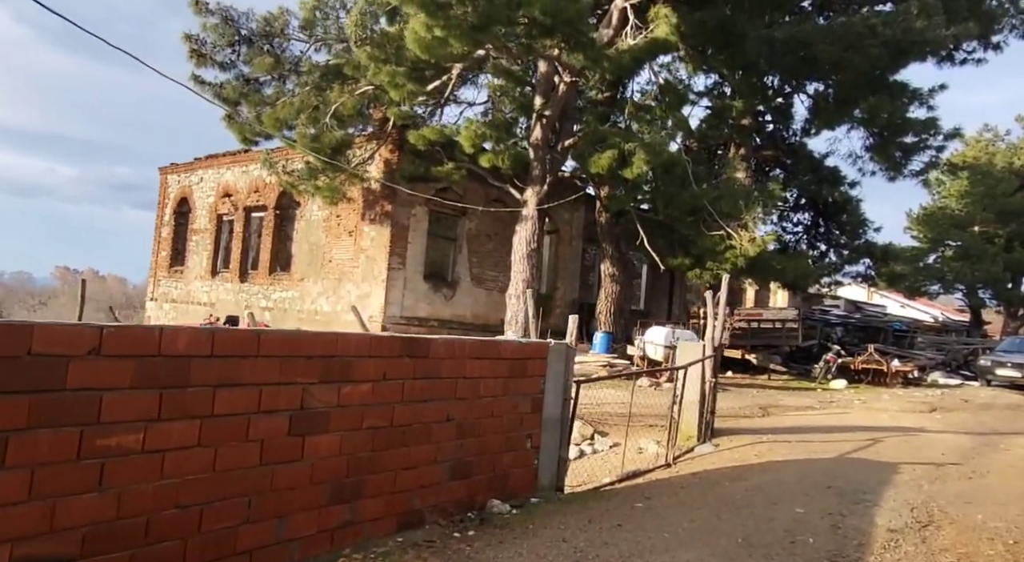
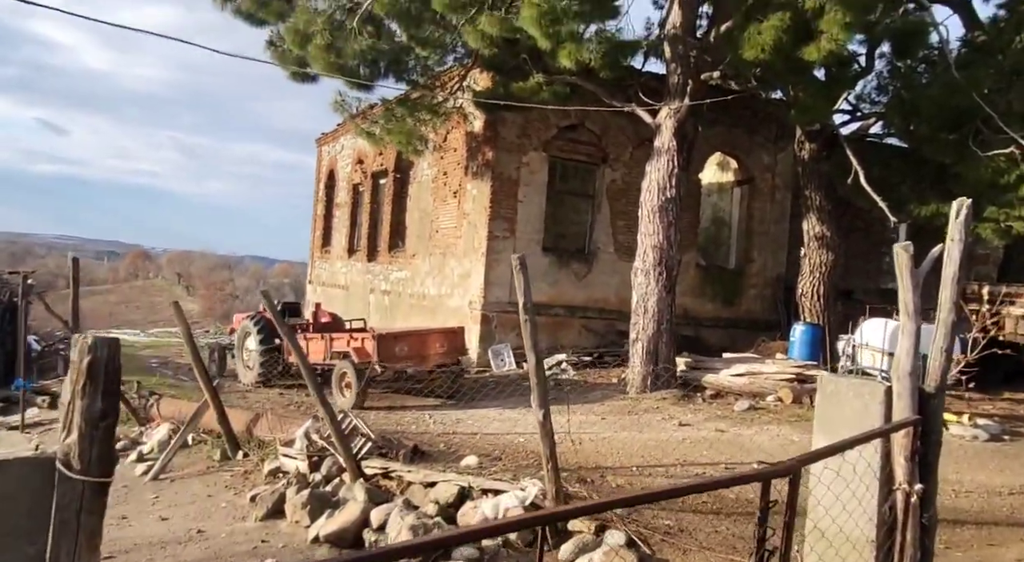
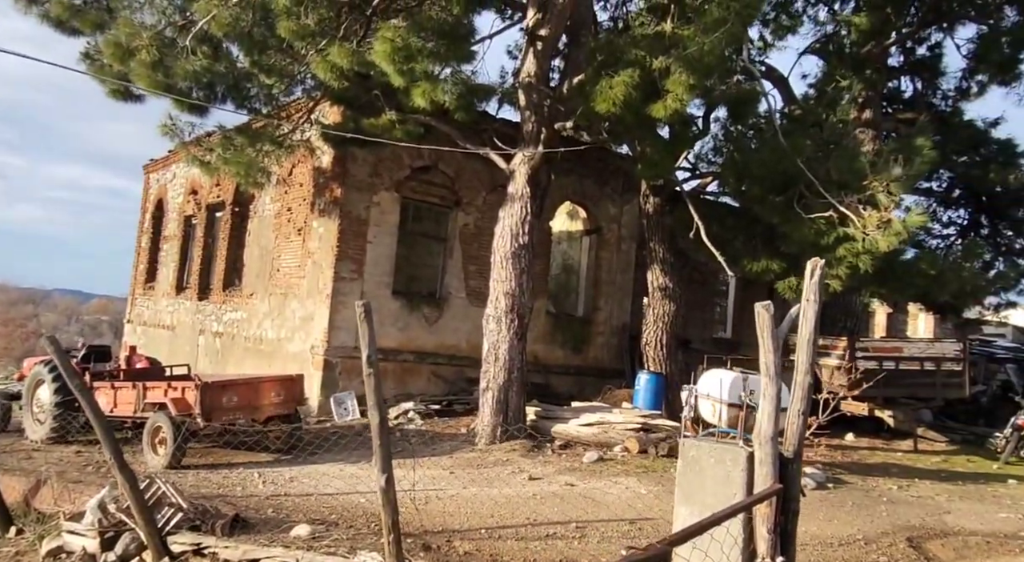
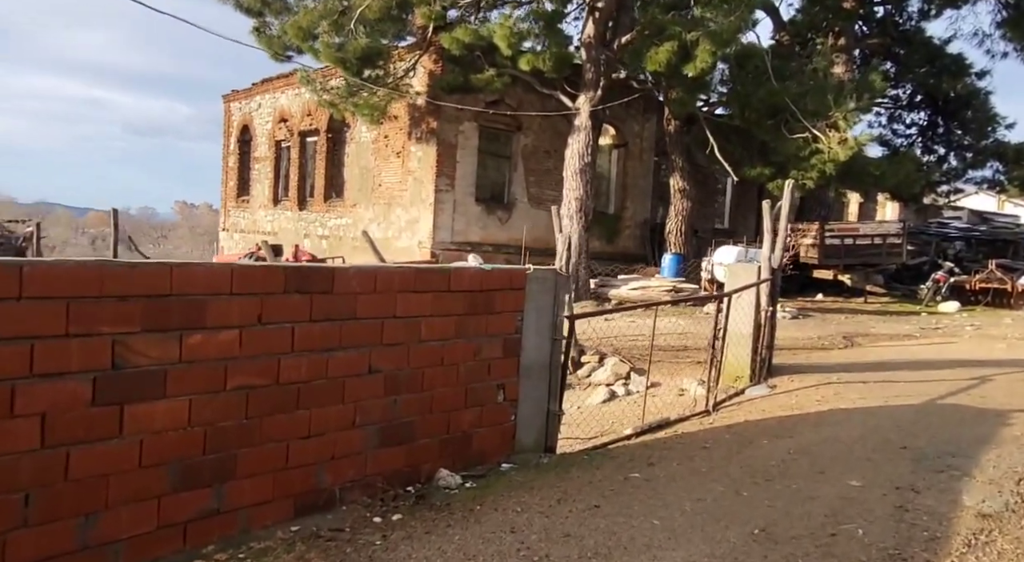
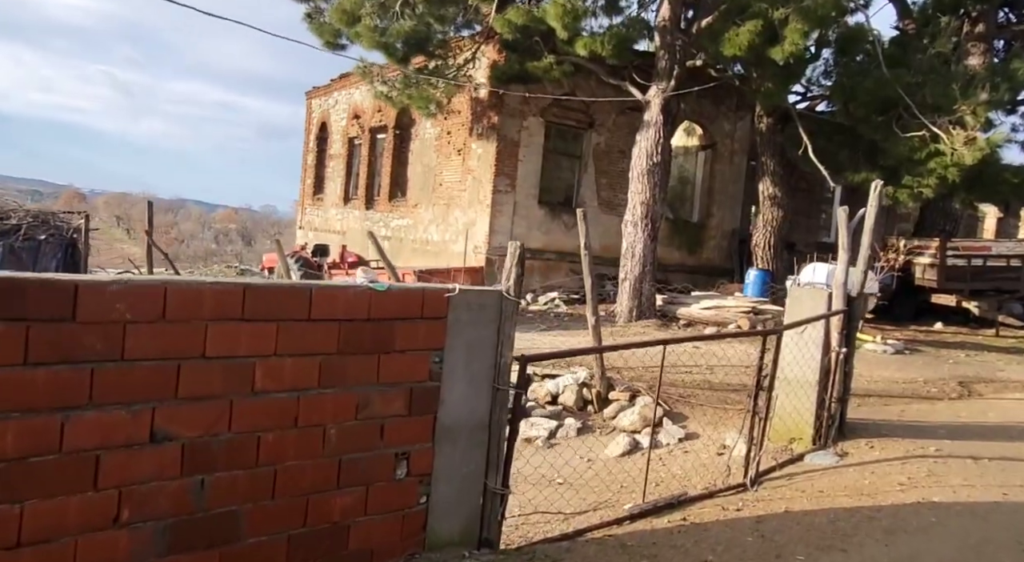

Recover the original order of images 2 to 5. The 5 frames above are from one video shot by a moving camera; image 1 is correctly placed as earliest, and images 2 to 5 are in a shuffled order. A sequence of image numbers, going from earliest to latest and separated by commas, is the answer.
4, 5, 2, 3
